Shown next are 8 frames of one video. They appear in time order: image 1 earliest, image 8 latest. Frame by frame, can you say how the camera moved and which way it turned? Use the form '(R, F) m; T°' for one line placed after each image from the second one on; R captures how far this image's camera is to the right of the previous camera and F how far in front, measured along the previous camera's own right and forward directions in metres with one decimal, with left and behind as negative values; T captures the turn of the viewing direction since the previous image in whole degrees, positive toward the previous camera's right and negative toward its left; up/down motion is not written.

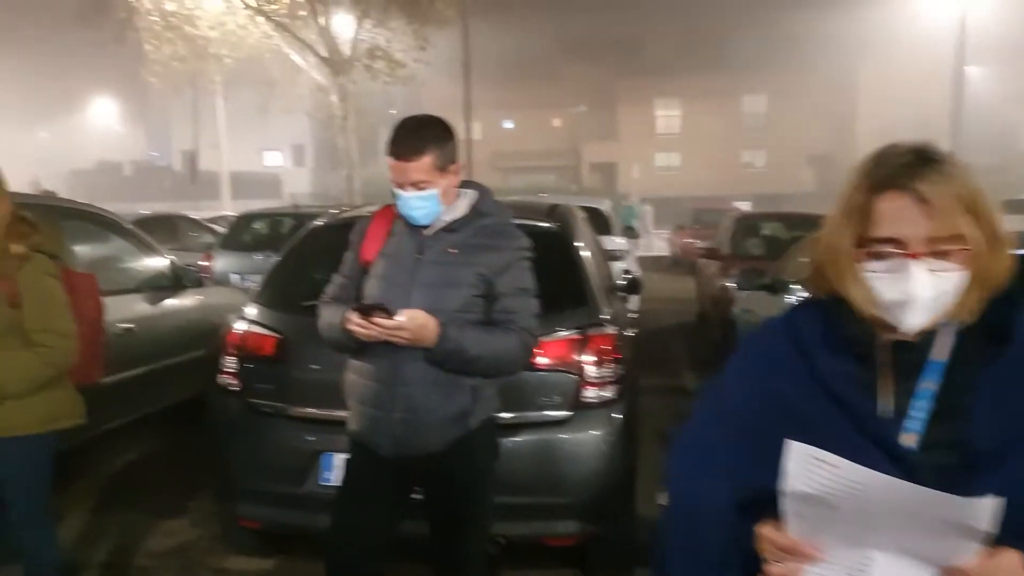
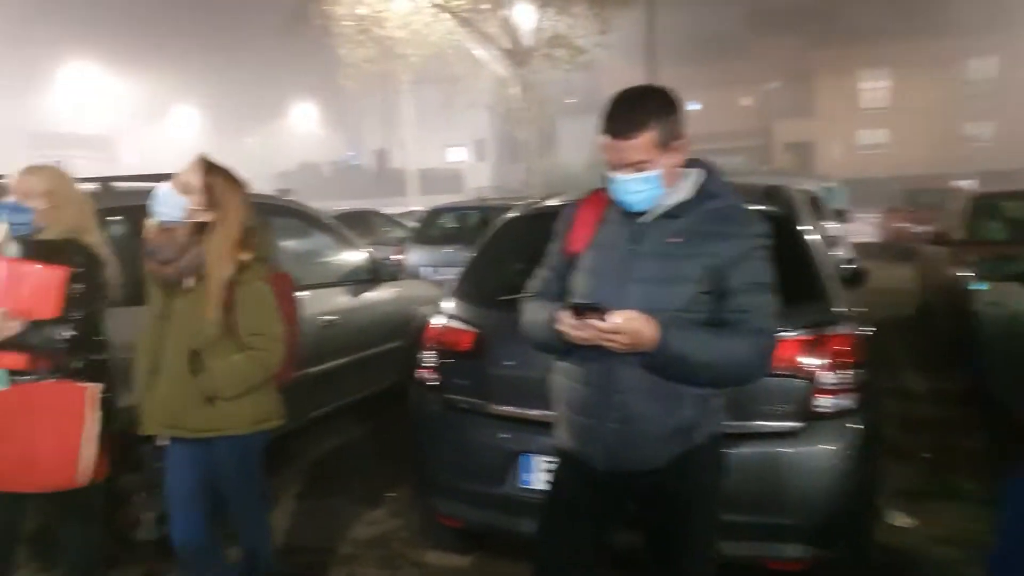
(-0.1, +0.2) m; -13°
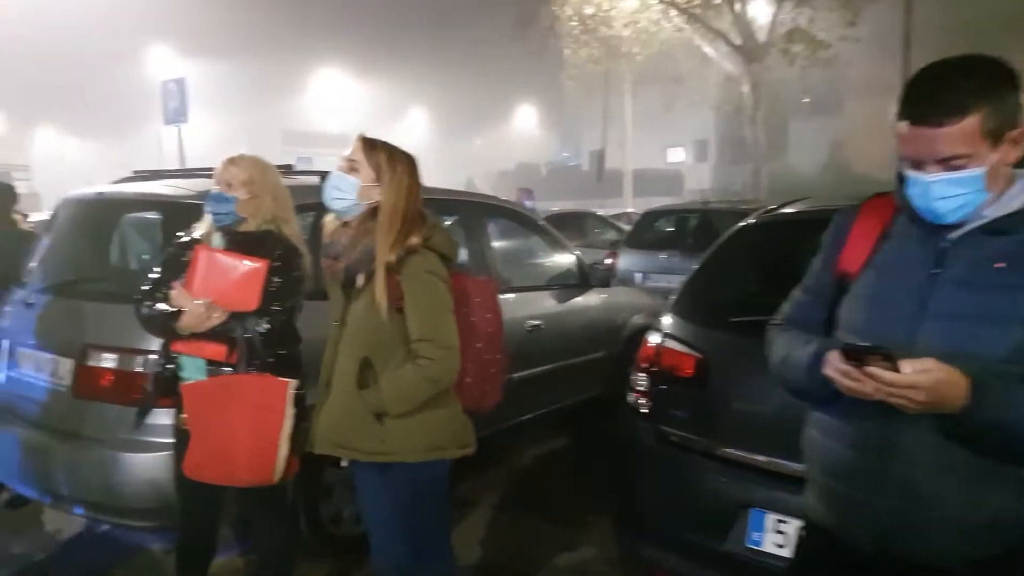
(-0.1, +0.4) m; -15°
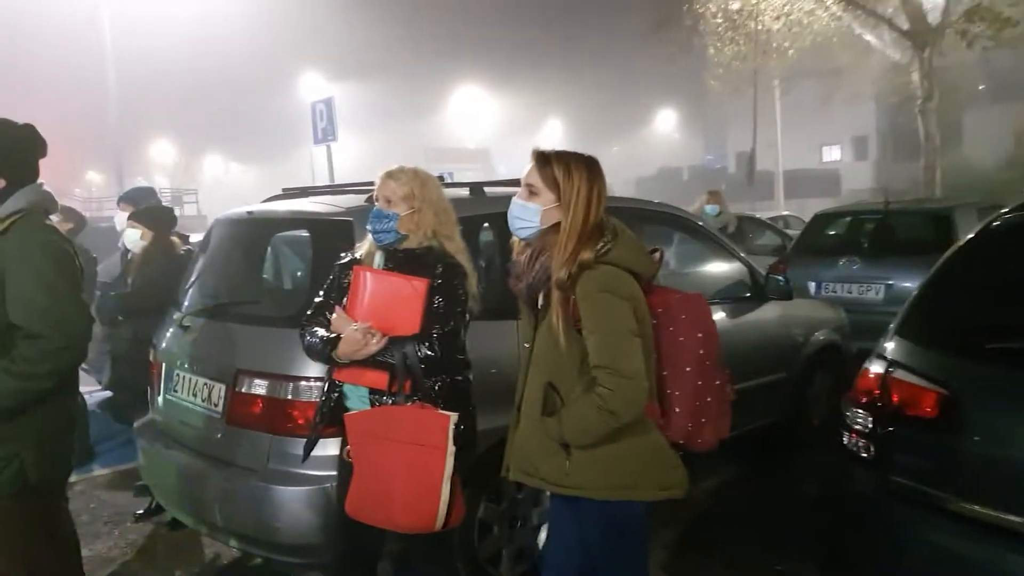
(-0.2, +0.3) m; -10°
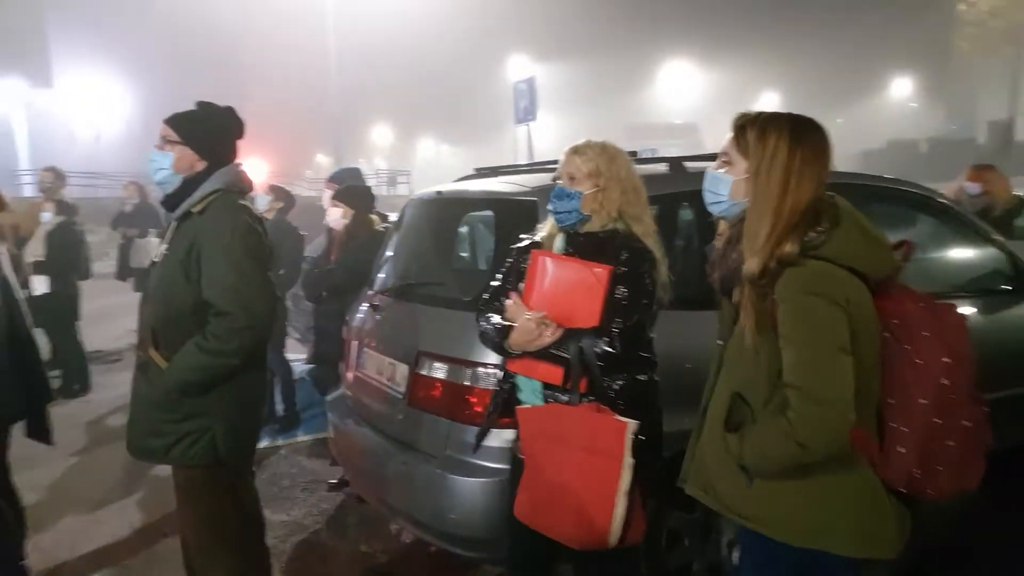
(0.0, +0.2) m; -15°
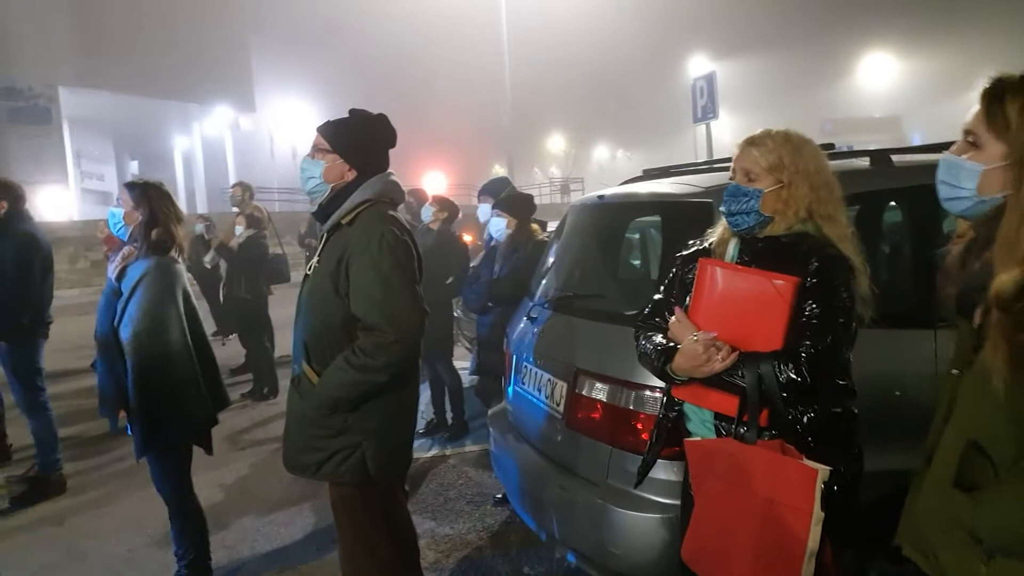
(0.0, +0.2) m; -13°
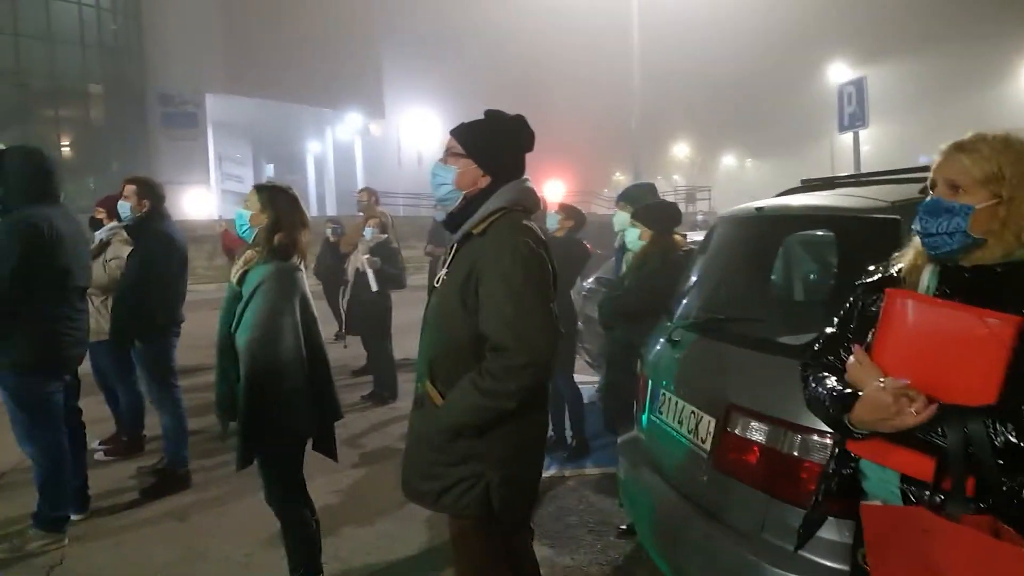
(-0.1, +0.2) m; -8°
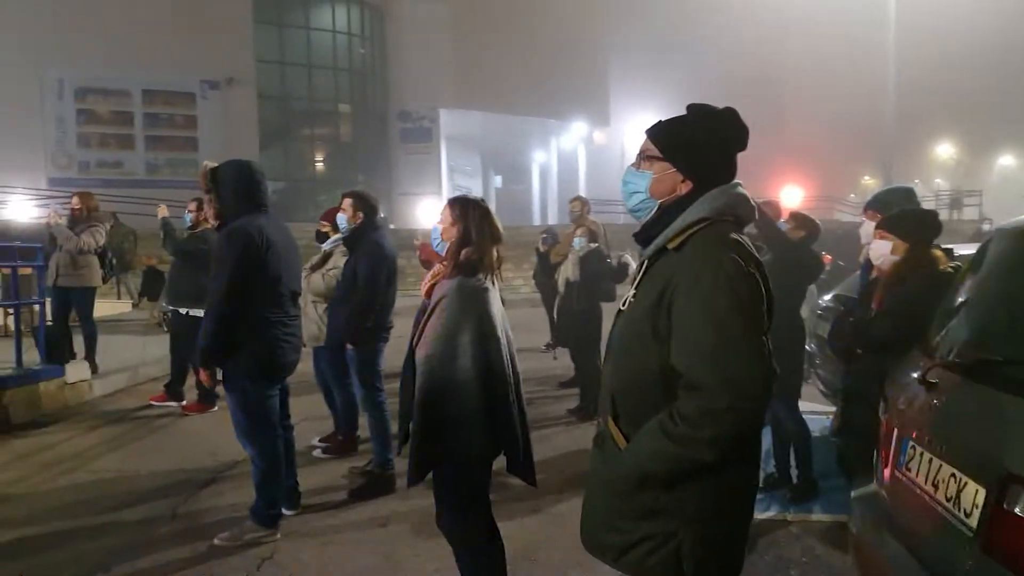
(+0.1, +0.3) m; -16°
